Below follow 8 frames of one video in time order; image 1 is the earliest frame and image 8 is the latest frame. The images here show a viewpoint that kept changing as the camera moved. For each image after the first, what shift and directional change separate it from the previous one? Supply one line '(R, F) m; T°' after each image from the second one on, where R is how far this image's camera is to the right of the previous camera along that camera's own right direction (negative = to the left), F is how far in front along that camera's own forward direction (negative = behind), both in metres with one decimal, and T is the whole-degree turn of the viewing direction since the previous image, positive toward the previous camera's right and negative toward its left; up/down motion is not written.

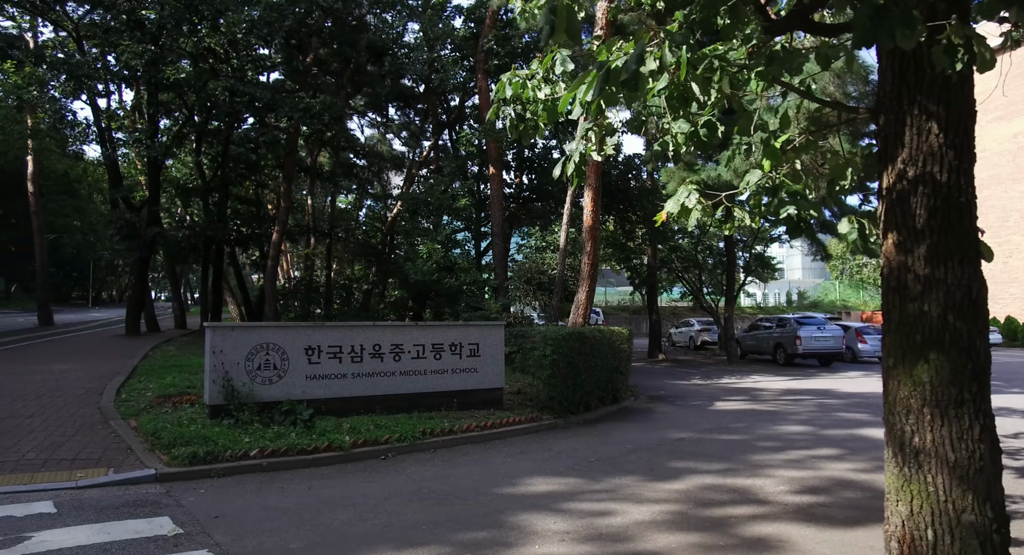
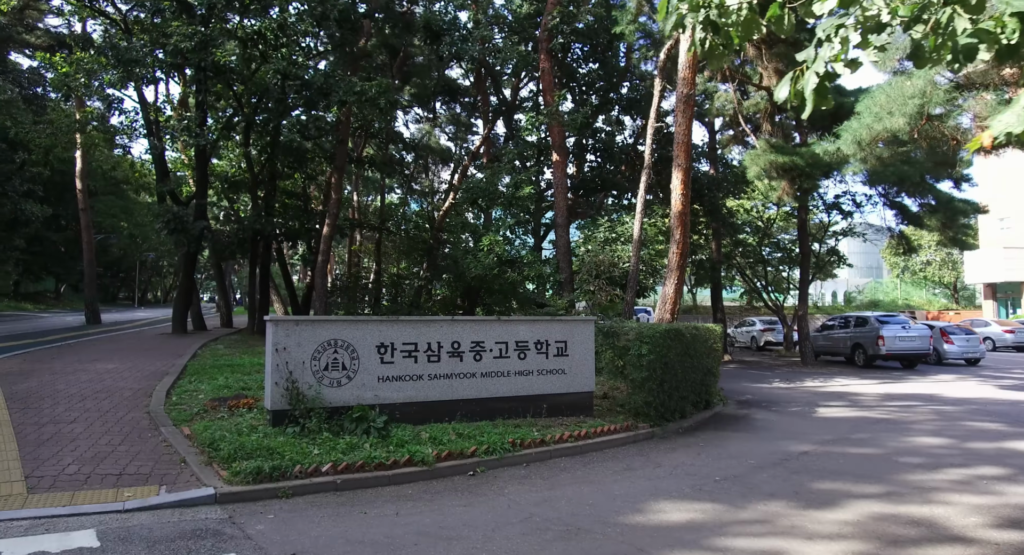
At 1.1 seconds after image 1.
(-0.9, +1.2) m; -3°
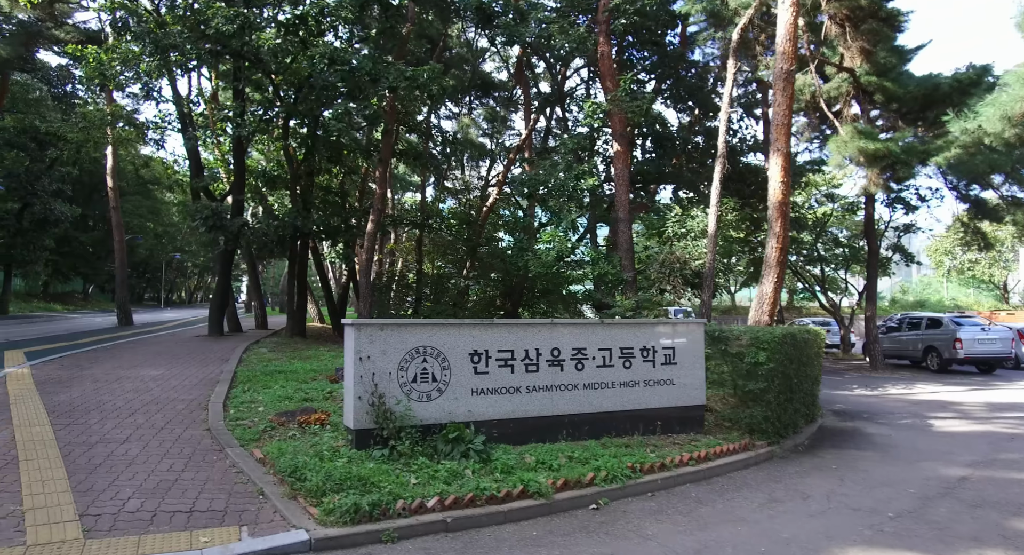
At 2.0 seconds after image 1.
(-1.1, +1.1) m; -1°
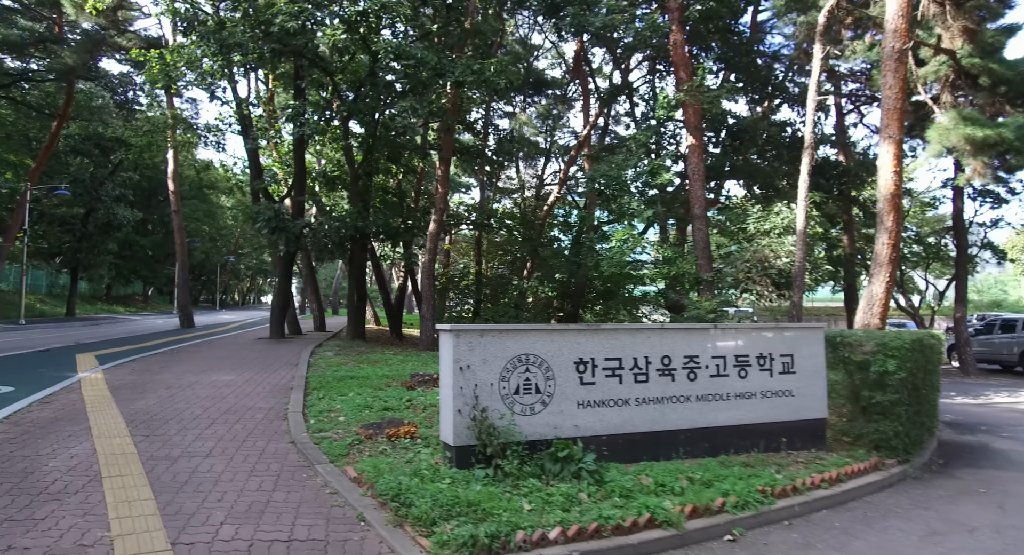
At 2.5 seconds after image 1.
(-0.7, +0.6) m; -4°
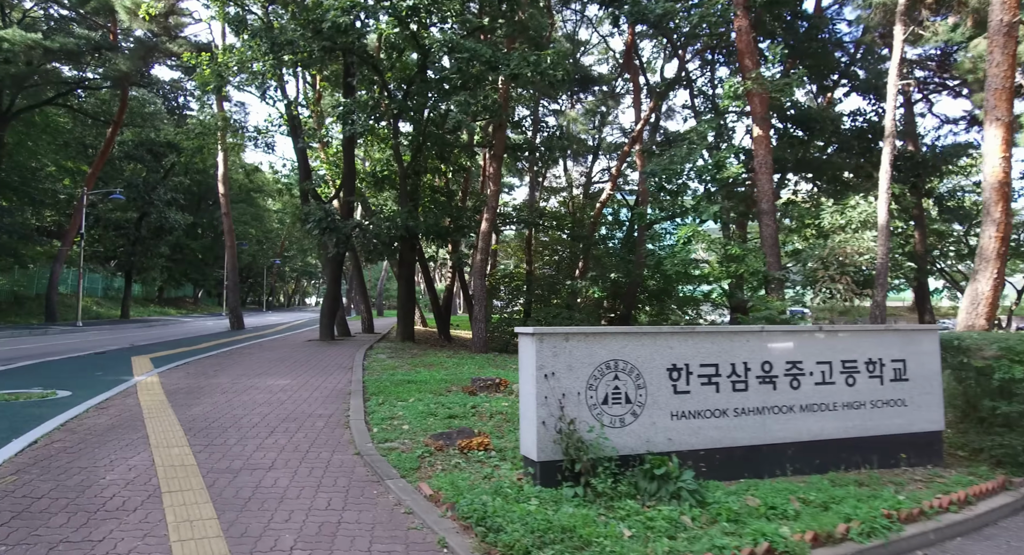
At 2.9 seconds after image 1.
(-0.4, +0.5) m; -3°
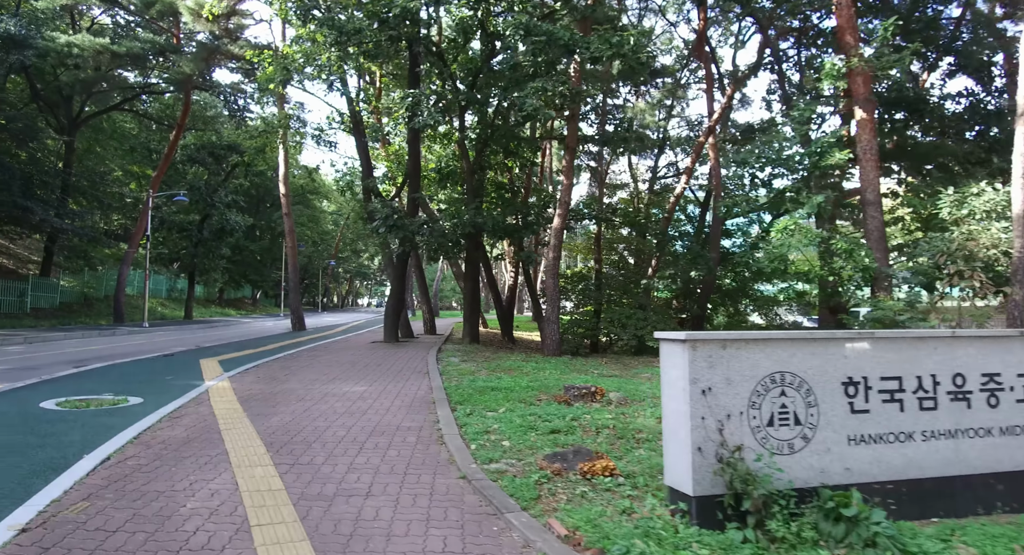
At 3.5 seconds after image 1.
(-0.7, +0.8) m; -4°
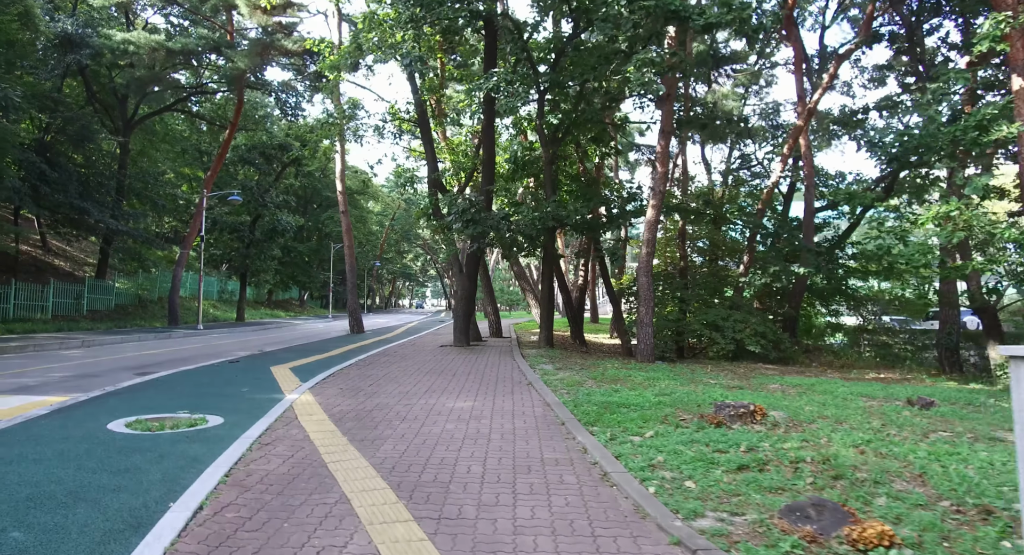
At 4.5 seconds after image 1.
(-1.2, +1.3) m; -3°
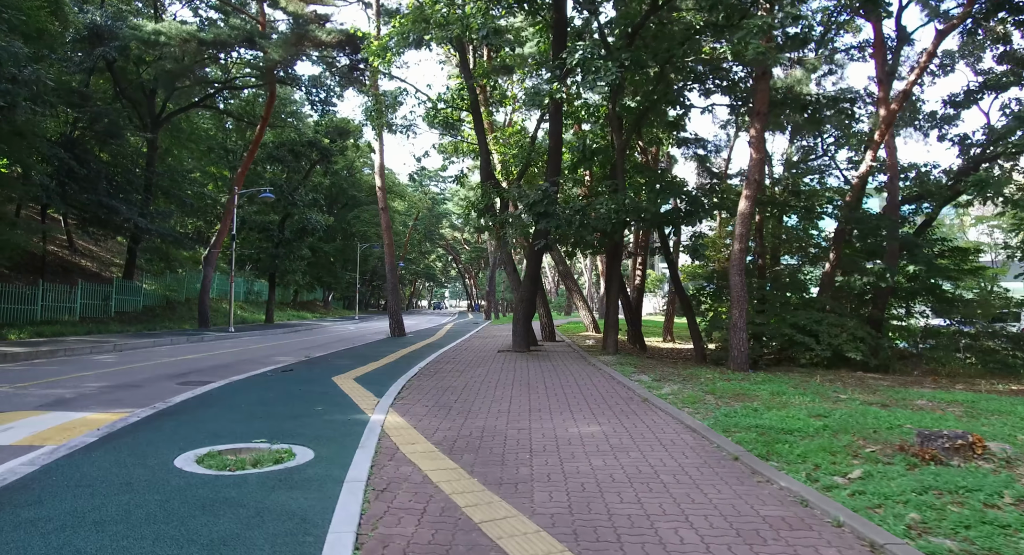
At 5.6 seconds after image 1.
(-1.2, +1.3) m; -1°
